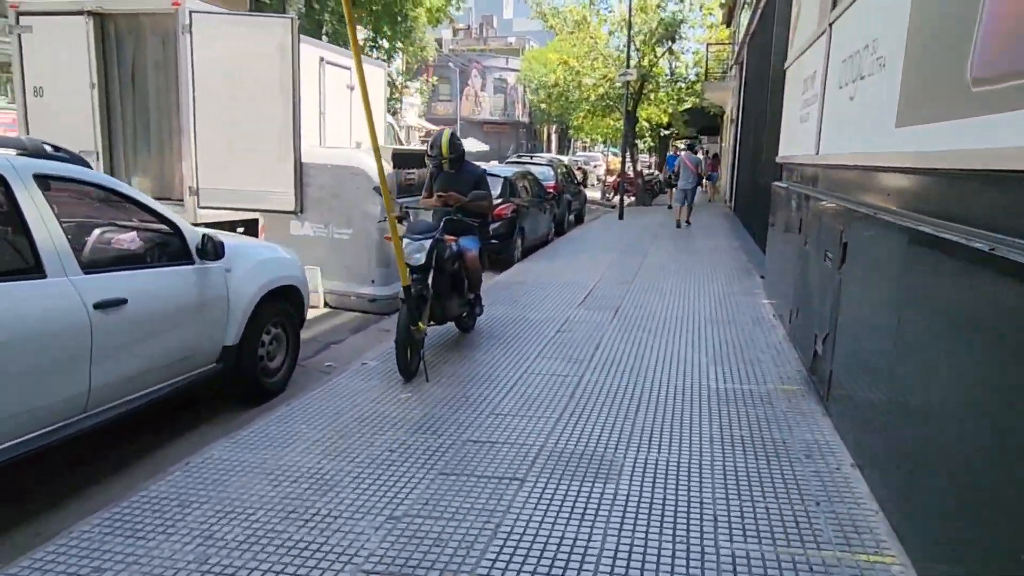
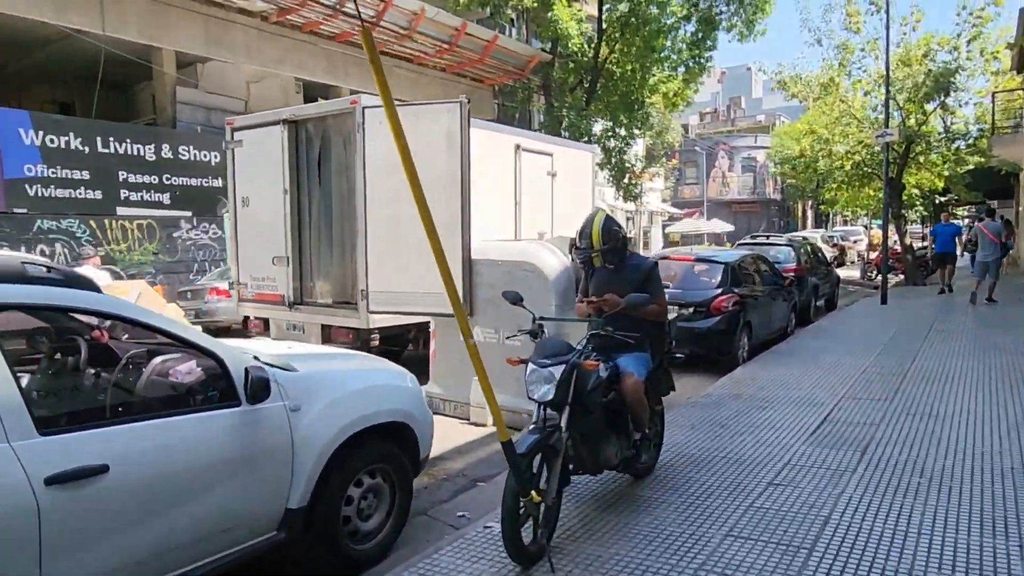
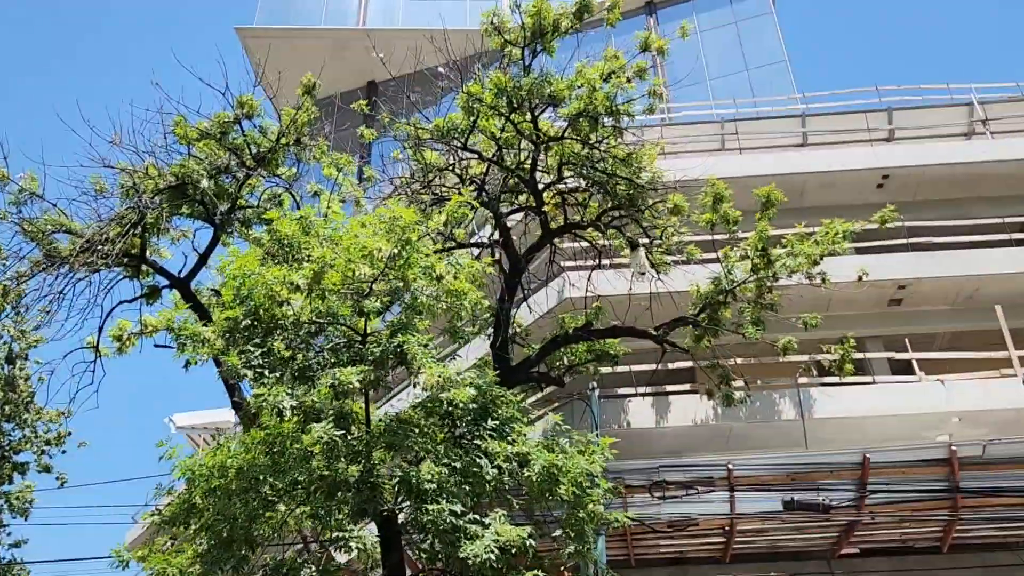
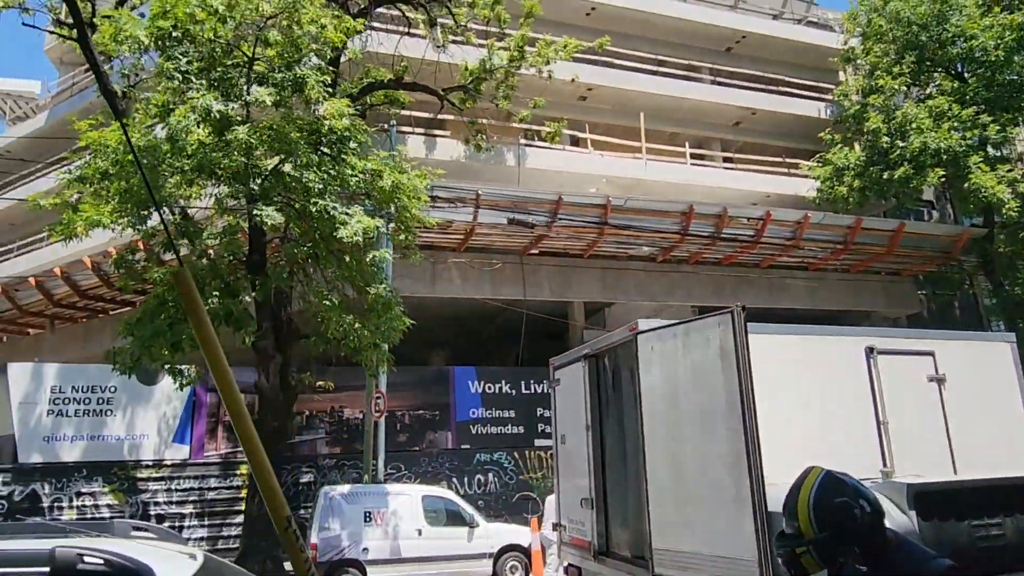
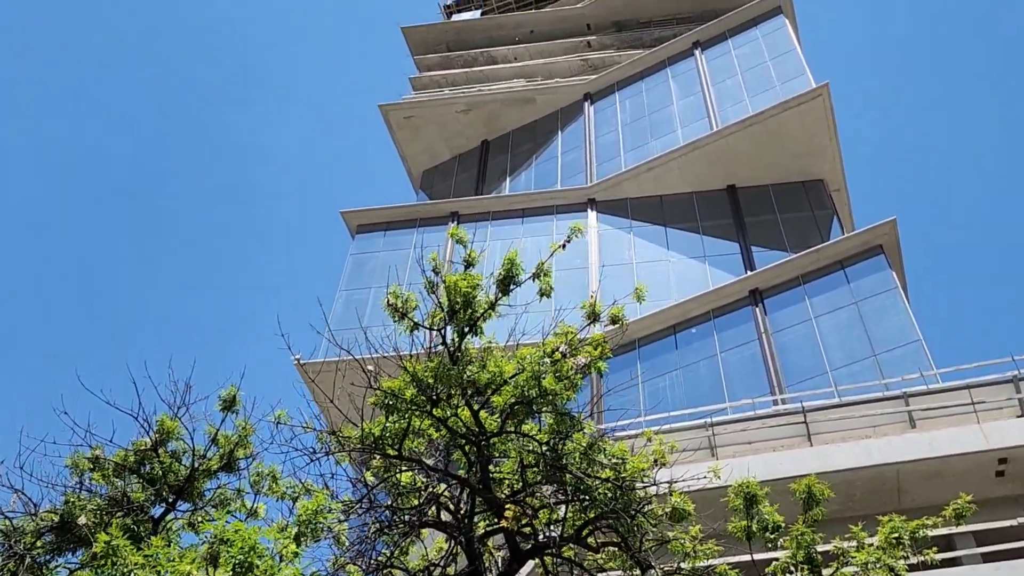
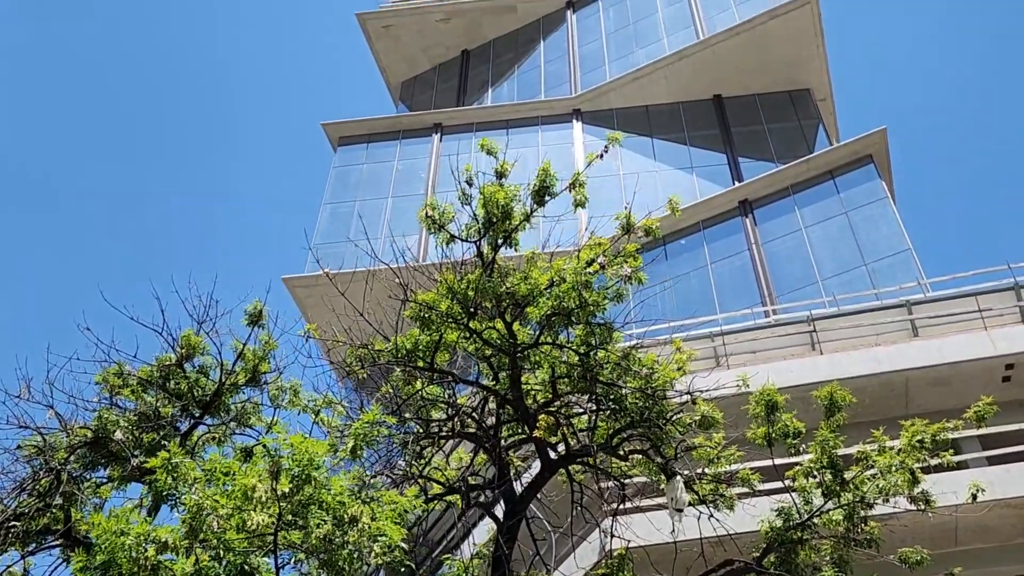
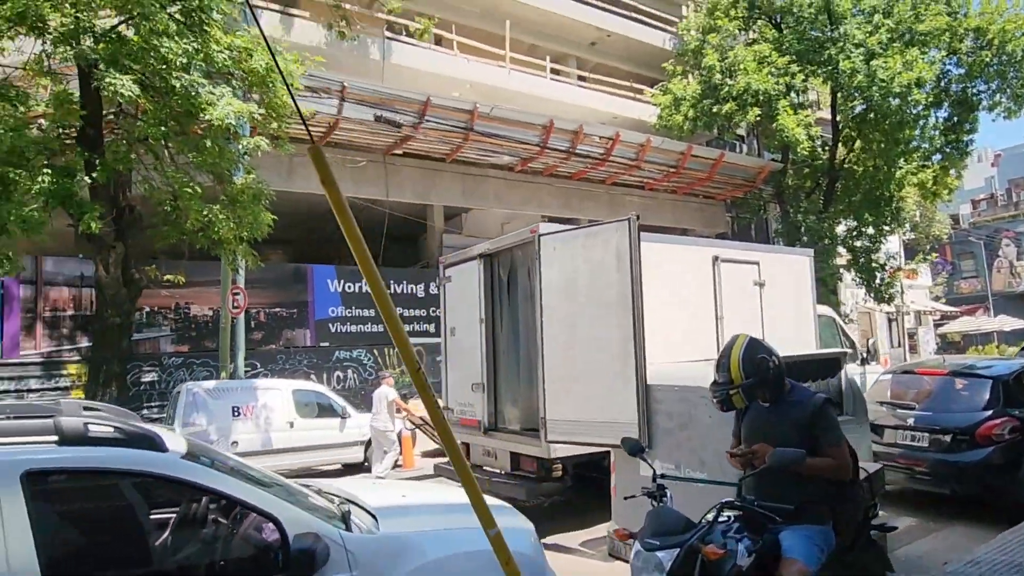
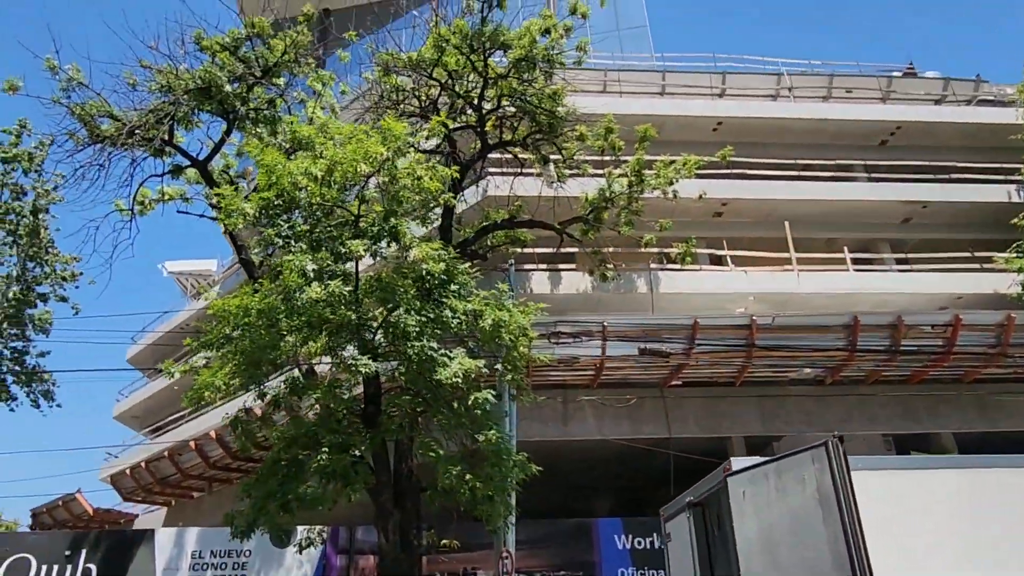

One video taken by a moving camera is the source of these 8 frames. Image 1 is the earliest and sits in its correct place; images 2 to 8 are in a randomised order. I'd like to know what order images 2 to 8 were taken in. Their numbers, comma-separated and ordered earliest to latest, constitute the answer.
2, 7, 4, 8, 3, 6, 5
